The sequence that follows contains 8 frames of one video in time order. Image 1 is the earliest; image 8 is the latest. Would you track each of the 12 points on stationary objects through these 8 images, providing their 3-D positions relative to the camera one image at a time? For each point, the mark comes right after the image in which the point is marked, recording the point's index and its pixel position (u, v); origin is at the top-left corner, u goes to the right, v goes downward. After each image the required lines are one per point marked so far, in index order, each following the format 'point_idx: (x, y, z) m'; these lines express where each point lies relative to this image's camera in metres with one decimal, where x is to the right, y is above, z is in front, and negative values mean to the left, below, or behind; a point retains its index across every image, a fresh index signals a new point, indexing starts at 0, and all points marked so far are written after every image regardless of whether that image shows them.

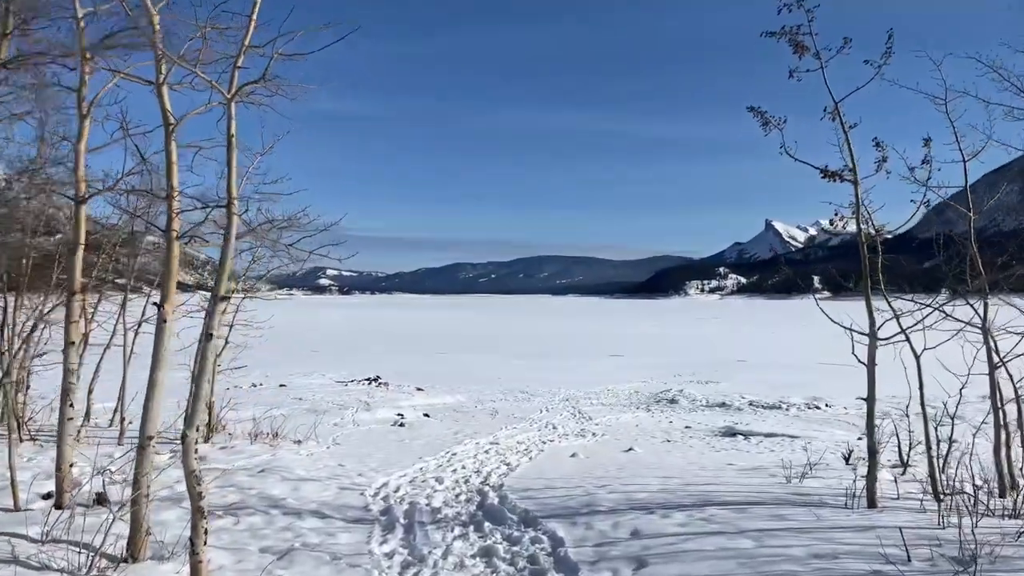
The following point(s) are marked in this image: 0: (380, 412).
0: (-3.1, -2.9, +16.0) m
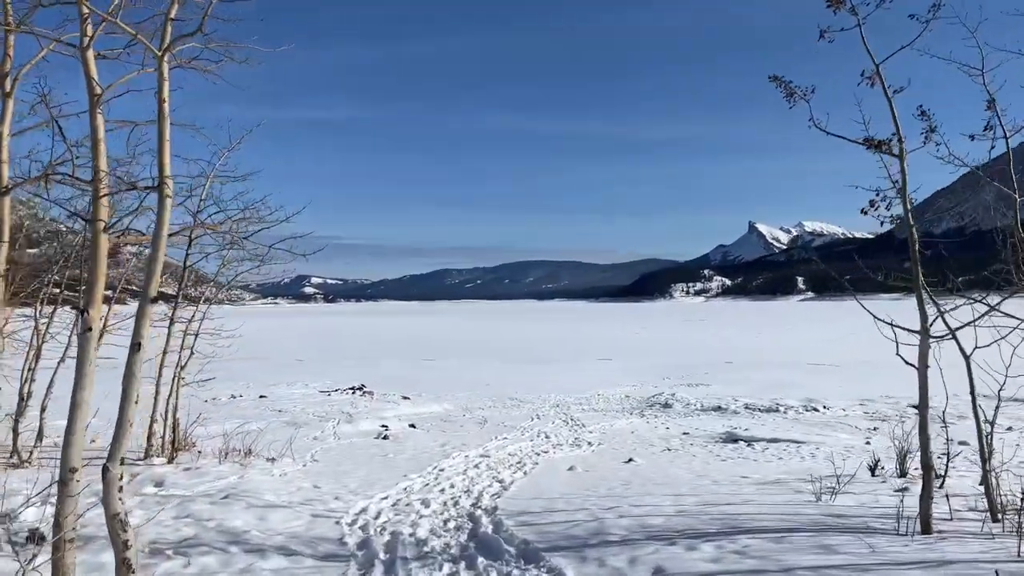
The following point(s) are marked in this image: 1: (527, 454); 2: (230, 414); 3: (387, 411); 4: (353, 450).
0: (-3.4, -3.1, +15.3) m
1: (+0.3, -2.9, +11.8) m
2: (-7.2, -3.2, +17.1) m
3: (-3.5, -3.5, +18.7) m
4: (-2.9, -3.0, +12.3) m
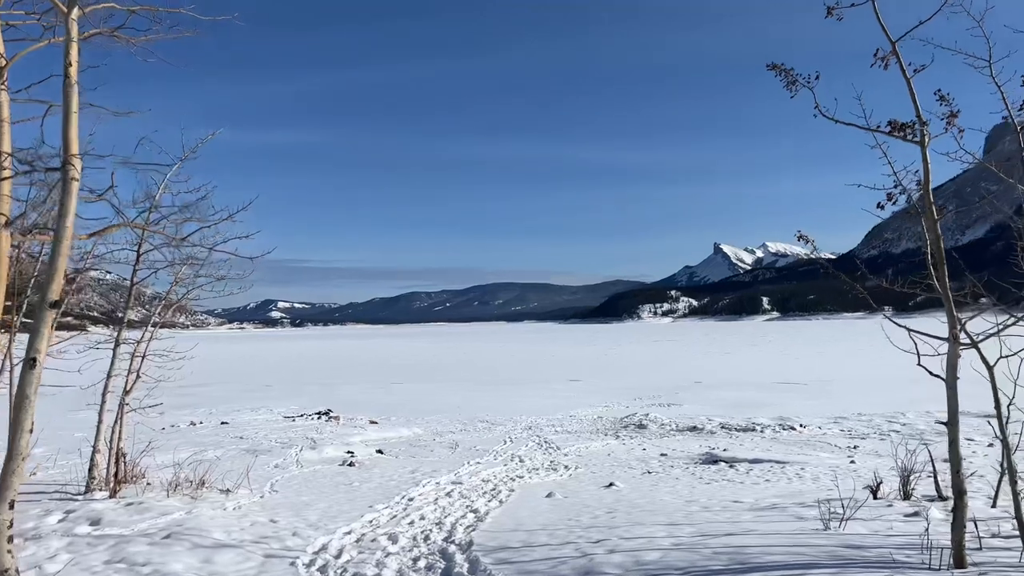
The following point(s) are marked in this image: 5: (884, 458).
0: (-4.0, -3.5, +14.5) m
1: (-0.2, -3.2, +11.2) m
2: (-7.9, -3.7, +16.2) m
3: (-4.3, -4.0, +18.0) m
4: (-3.4, -3.3, +11.5) m
5: (+6.5, -3.0, +11.8) m
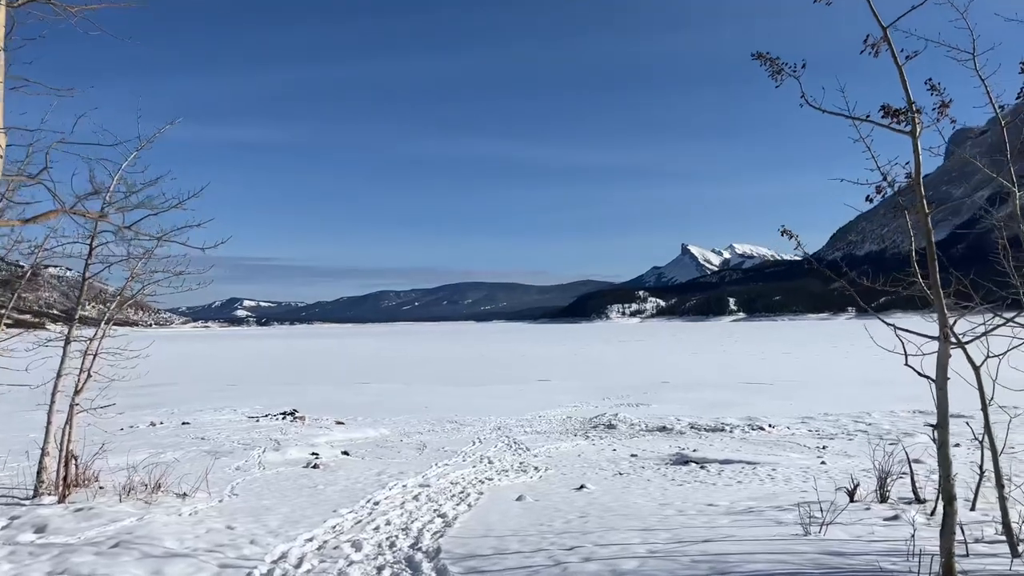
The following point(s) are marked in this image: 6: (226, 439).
0: (-4.6, -3.4, +14.1) m
1: (-0.7, -3.2, +11.0) m
2: (-8.6, -3.6, +15.6) m
3: (-5.1, -3.9, +17.6) m
4: (-3.9, -3.2, +11.2) m
5: (+6.0, -3.0, +11.9) m
6: (-7.0, -3.7, +16.4) m
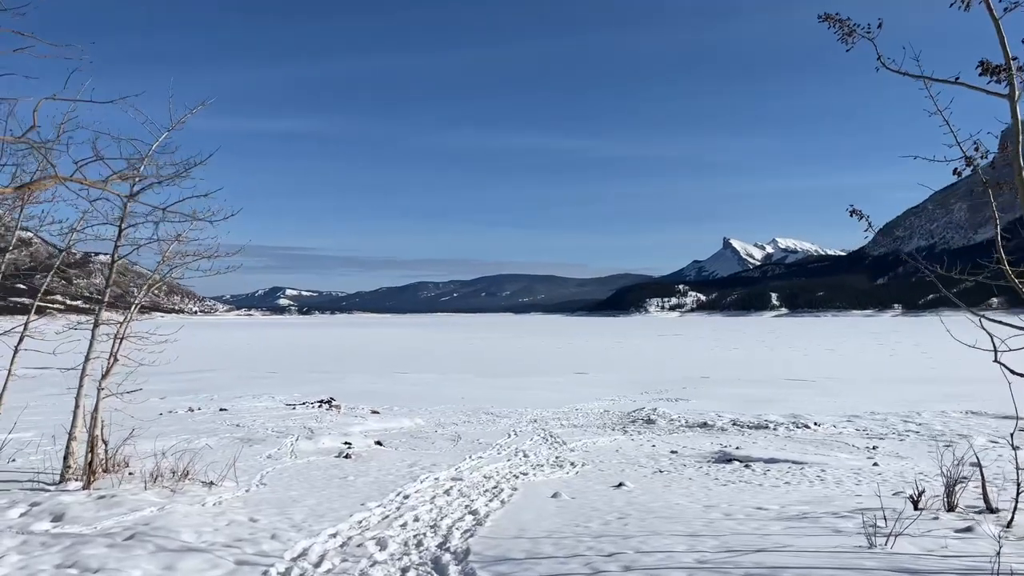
0: (-3.9, -3.2, +14.0) m
1: (-0.1, -3.0, +10.7) m
2: (-7.8, -3.3, +15.8) m
3: (-4.2, -3.6, +17.5) m
4: (-3.3, -3.0, +11.1) m
5: (+6.6, -2.9, +11.2) m
6: (-6.2, -3.4, +16.5) m
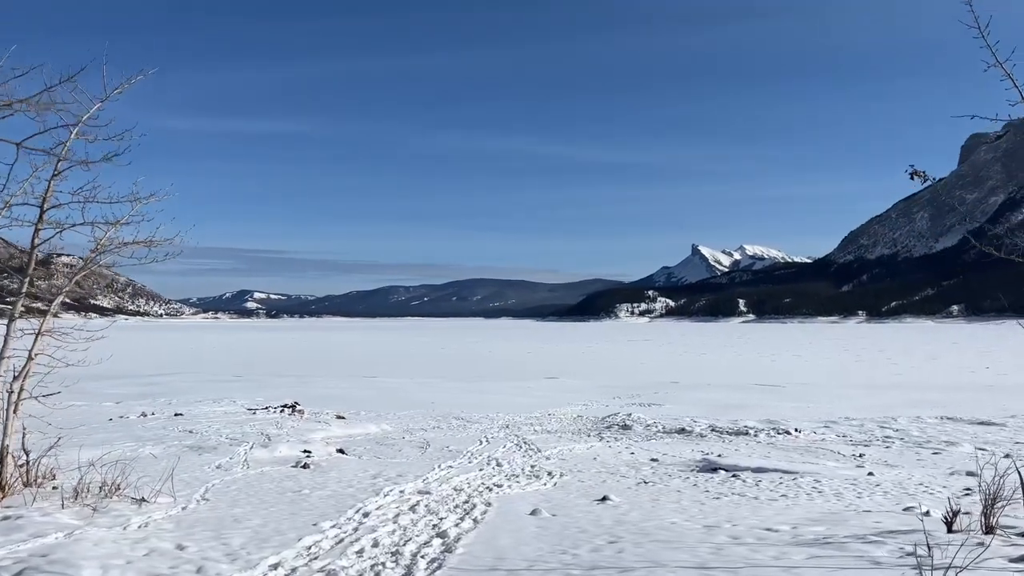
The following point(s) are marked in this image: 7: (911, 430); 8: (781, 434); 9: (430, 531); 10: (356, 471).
0: (-4.5, -3.1, +13.1) m
1: (-0.5, -2.9, +9.9) m
2: (-8.4, -3.2, +14.6) m
3: (-4.9, -3.6, +16.5) m
4: (-3.7, -2.9, +10.1) m
5: (+6.2, -2.9, +10.7) m
6: (-6.8, -3.3, +15.4) m
7: (+11.4, -4.0, +19.1) m
8: (+6.8, -3.7, +17.1) m
9: (-0.9, -2.7, +7.6) m
10: (-2.7, -3.1, +11.5) m
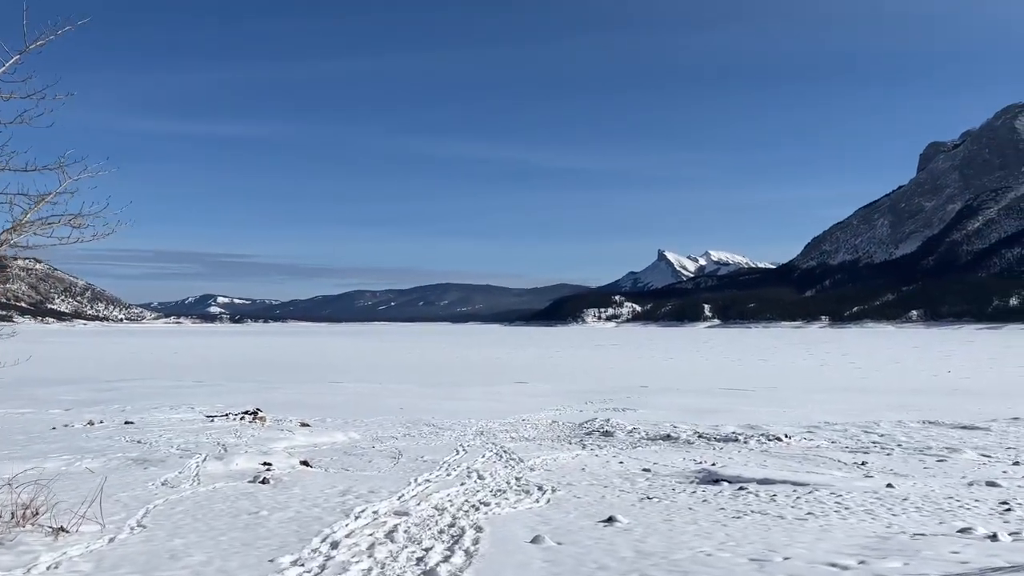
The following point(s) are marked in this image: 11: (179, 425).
0: (-4.8, -3.0, +11.9) m
1: (-0.7, -2.9, +8.9) m
2: (-8.8, -3.1, +13.2) m
3: (-5.4, -3.5, +15.3) m
4: (-3.9, -2.8, +9.0) m
5: (+5.9, -2.8, +10.0) m
6: (-7.2, -3.3, +14.1) m
7: (+10.7, -4.1, +18.7) m
8: (+6.3, -3.7, +16.4) m
9: (-1.0, -2.6, +6.6) m
10: (-2.9, -3.0, +10.4) m
11: (-9.8, -4.0, +19.7) m
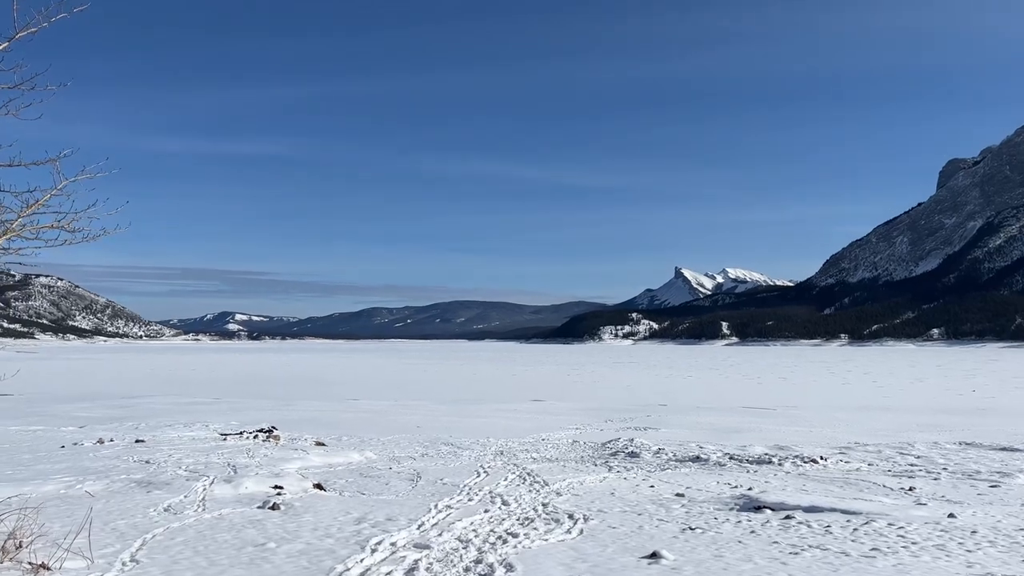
0: (-4.4, -3.3, +11.3) m
1: (-0.4, -3.0, +8.2) m
2: (-8.4, -3.4, +12.8) m
3: (-4.9, -3.8, +14.8) m
4: (-3.6, -3.0, +8.4) m
5: (+6.3, -3.0, +9.2) m
6: (-6.8, -3.6, +13.6) m
7: (+11.3, -4.5, +17.7) m
8: (+6.8, -4.1, +15.6) m
9: (-0.7, -2.7, +5.9) m
10: (-2.5, -3.2, +9.8) m
11: (-9.2, -4.5, +19.2) m
